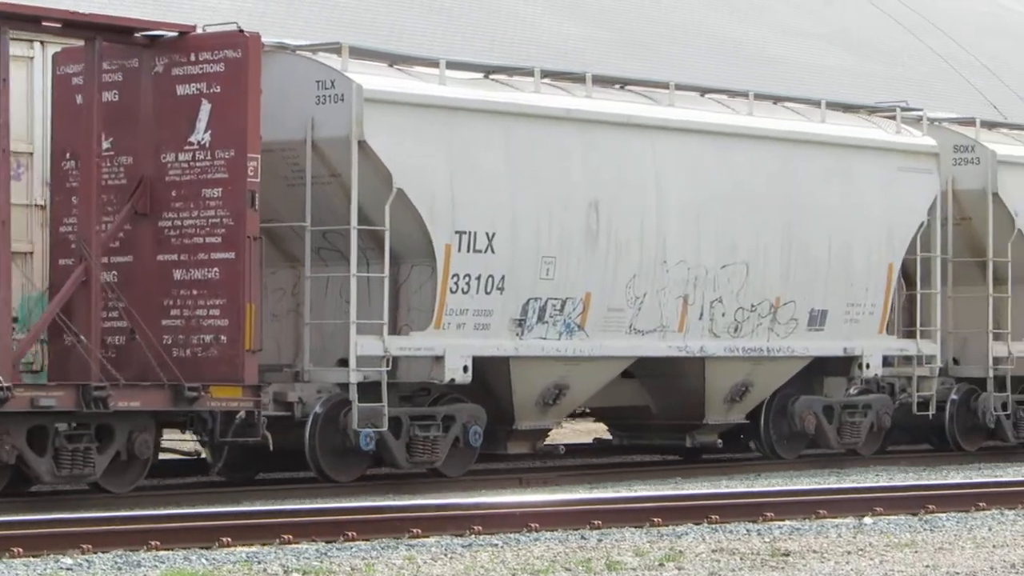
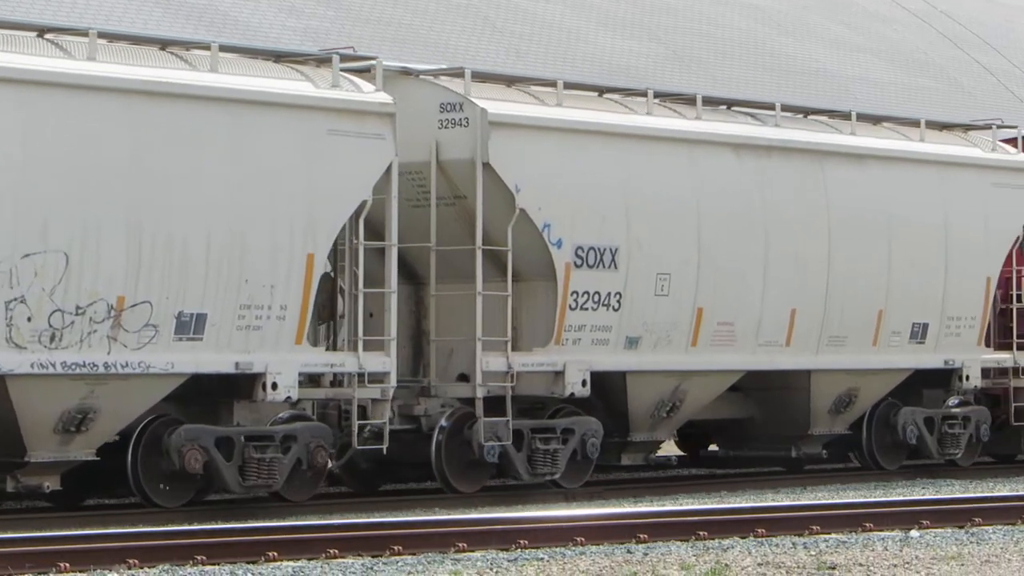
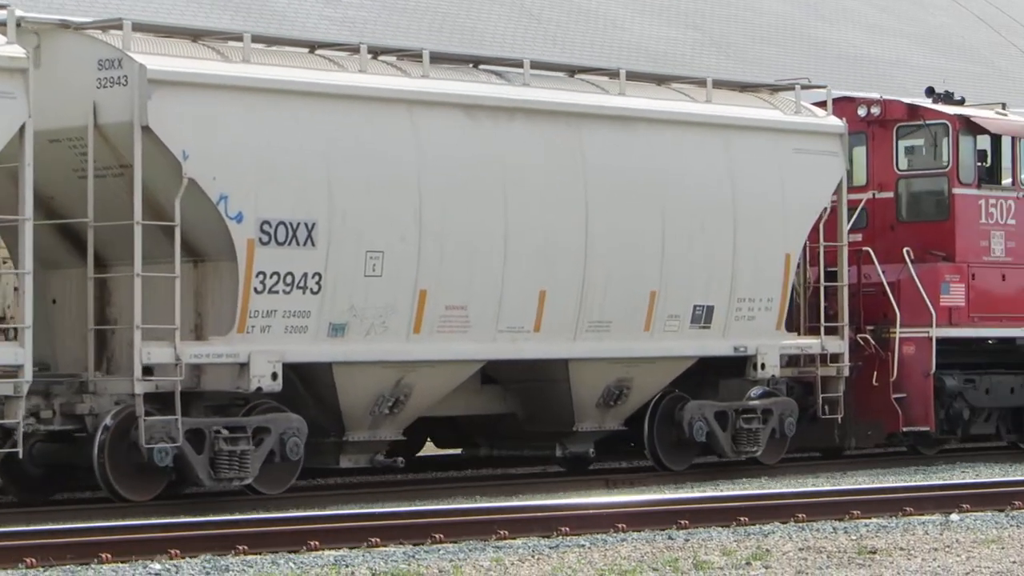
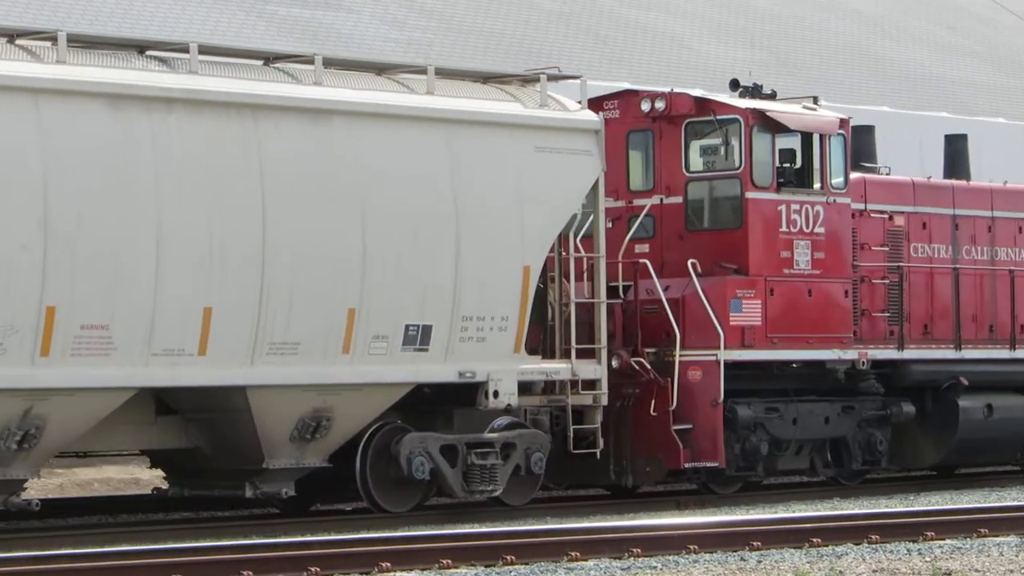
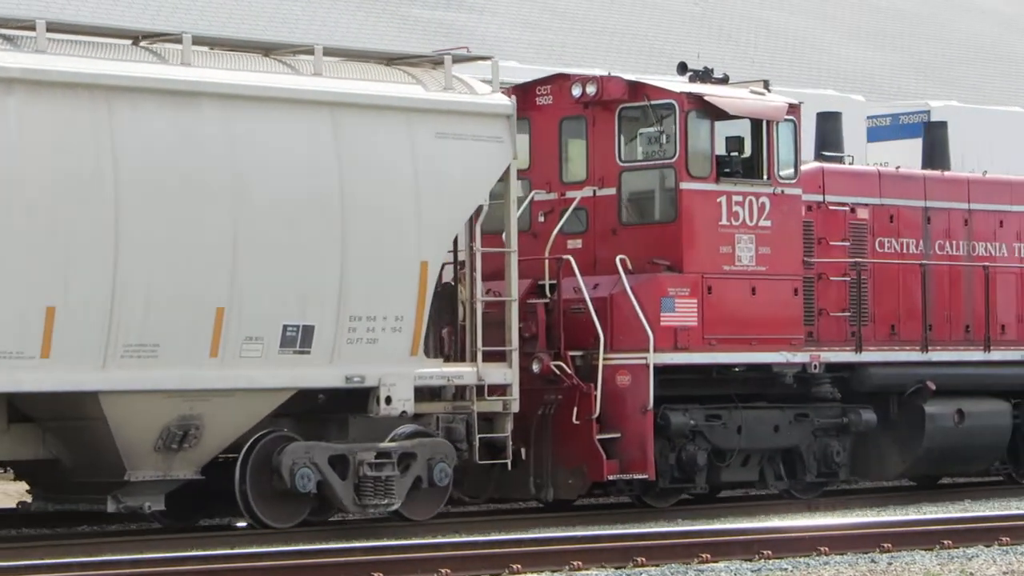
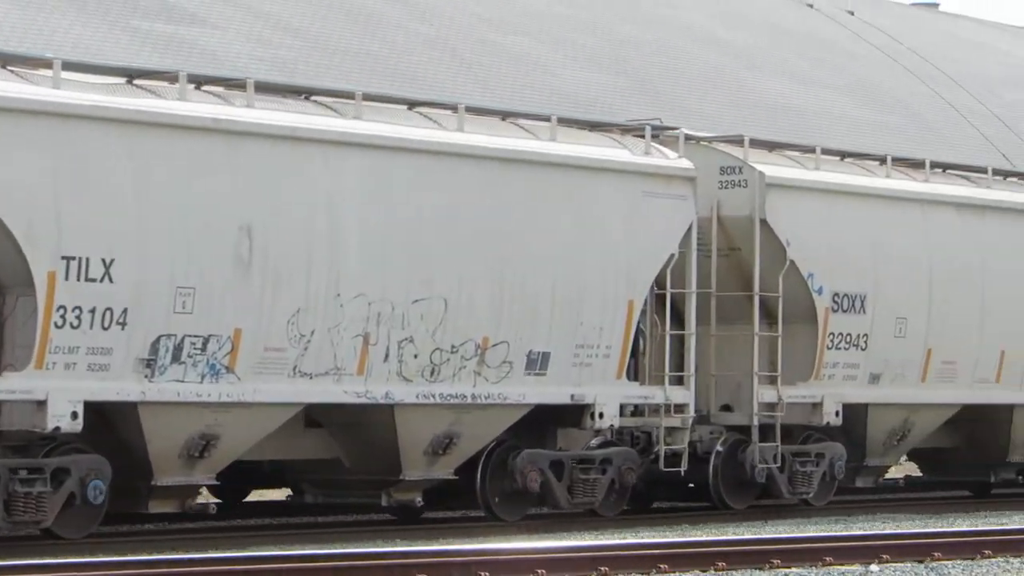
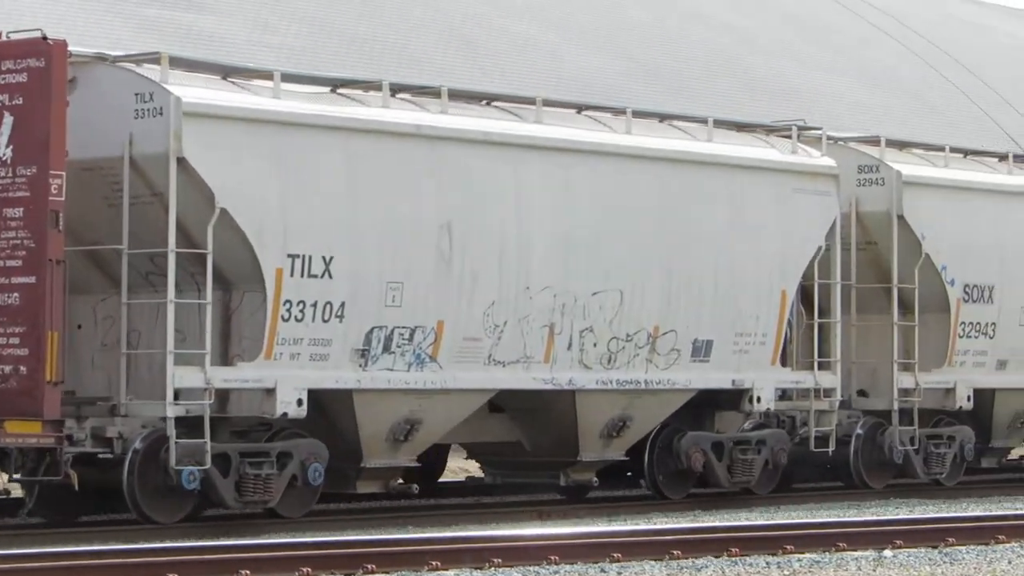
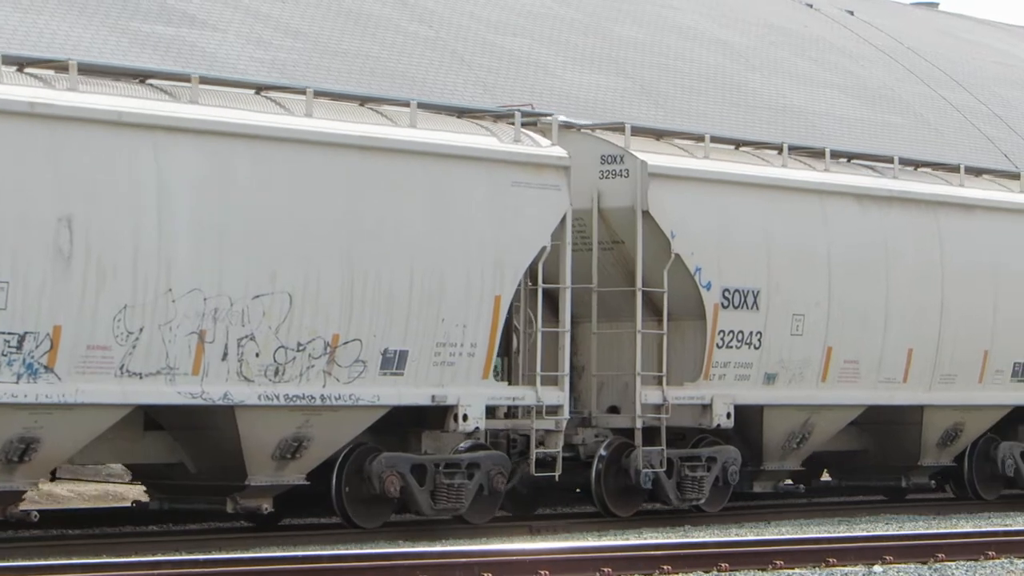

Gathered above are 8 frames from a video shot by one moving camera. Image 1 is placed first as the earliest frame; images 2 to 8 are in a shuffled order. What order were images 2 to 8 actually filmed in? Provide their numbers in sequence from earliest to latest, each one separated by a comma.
7, 6, 8, 2, 3, 4, 5
